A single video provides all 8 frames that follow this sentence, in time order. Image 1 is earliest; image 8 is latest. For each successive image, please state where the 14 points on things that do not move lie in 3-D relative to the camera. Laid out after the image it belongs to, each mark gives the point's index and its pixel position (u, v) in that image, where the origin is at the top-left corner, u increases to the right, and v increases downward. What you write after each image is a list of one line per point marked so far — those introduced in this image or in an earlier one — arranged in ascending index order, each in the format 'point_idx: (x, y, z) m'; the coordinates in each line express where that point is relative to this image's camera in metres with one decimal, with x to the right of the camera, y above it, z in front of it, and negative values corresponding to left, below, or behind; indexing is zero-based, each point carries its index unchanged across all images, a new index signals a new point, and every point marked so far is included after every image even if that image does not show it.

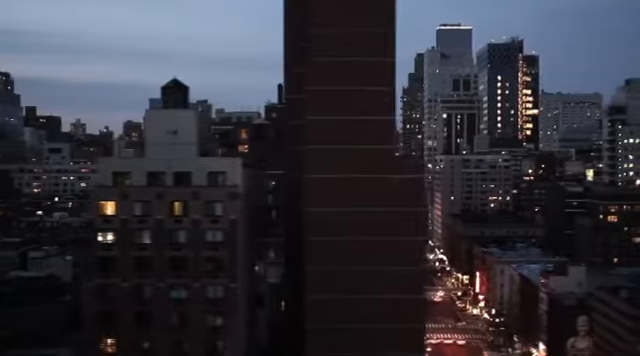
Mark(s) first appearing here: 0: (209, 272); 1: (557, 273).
0: (-1.1, -0.9, +6.8) m
1: (+5.0, -2.1, +14.7) m
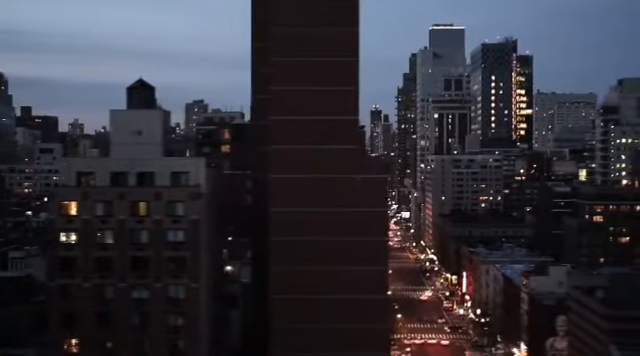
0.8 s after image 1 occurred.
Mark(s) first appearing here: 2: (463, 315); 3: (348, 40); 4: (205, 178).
0: (-1.5, -0.9, +6.8) m
1: (+4.6, -2.1, +14.7) m
2: (+3.8, -3.7, +18.5) m
3: (+0.3, +1.5, +7.6) m
4: (-1.2, 0.0, +7.4) m
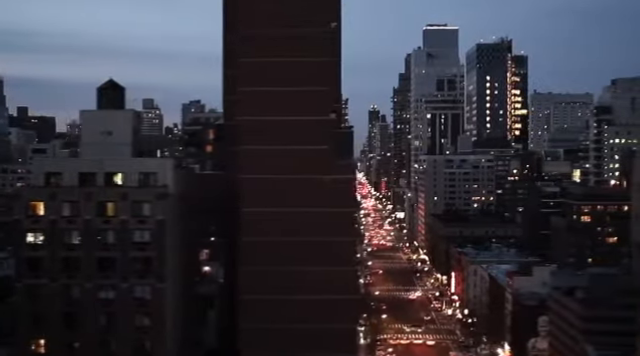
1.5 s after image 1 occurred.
0: (-1.8, -0.9, +6.8) m
1: (+4.3, -2.1, +14.7) m
2: (+3.5, -3.7, +18.5) m
3: (0.0, +1.5, +7.6) m
4: (-1.6, 0.0, +7.4) m
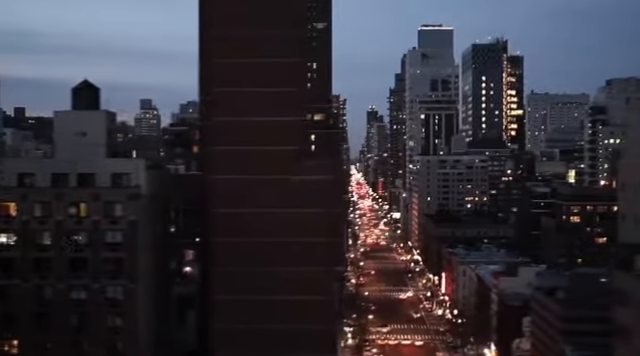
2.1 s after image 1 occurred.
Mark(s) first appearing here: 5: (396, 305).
0: (-2.1, -0.9, +6.8) m
1: (+4.0, -2.1, +14.7) m
2: (+3.2, -3.7, +18.5) m
3: (-0.3, +1.5, +7.6) m
4: (-1.9, 0.0, +7.4) m
5: (+2.2, -3.7, +19.6) m
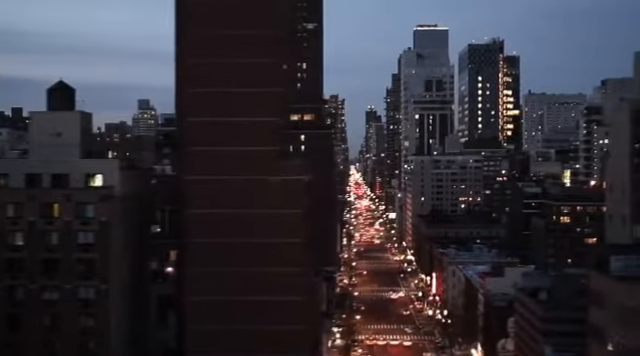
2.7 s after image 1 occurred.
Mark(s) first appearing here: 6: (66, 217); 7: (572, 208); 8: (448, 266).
0: (-2.4, -1.0, +6.9) m
1: (+3.7, -2.1, +14.7) m
2: (+3.0, -3.7, +18.5) m
3: (-0.6, +1.5, +7.6) m
4: (-2.1, 0.0, +7.4) m
5: (+1.9, -3.7, +19.6) m
6: (-2.5, -0.4, +6.9) m
7: (+6.9, -0.8, +18.8) m
8: (+3.6, -2.5, +19.2) m
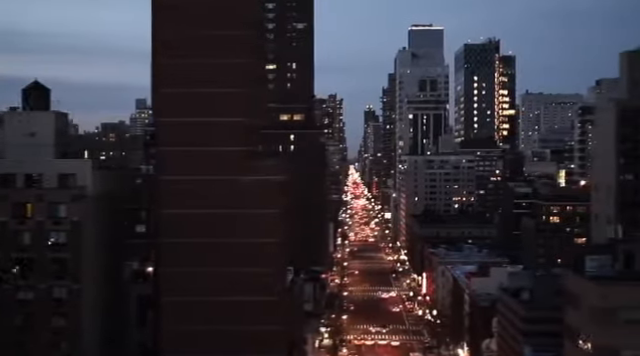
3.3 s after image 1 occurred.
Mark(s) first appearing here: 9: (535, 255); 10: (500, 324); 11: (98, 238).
0: (-2.7, -1.0, +6.9) m
1: (+3.5, -2.1, +14.7) m
2: (+2.7, -3.7, +18.5) m
3: (-0.9, +1.5, +7.6) m
4: (-2.4, 0.0, +7.4) m
5: (+1.7, -3.7, +19.6) m
6: (-2.8, -0.4, +6.9) m
7: (+6.6, -0.8, +18.8) m
8: (+3.3, -2.5, +19.2) m
9: (+5.4, -1.9, +17.4) m
10: (+3.0, -2.5, +11.6) m
11: (-2.4, -0.7, +7.6) m
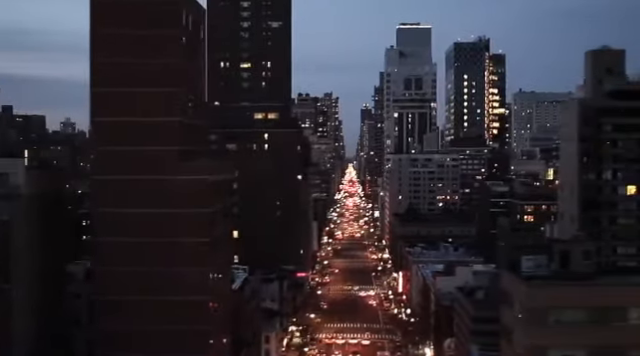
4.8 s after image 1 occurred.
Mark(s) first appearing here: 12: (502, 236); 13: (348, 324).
0: (-3.4, -0.9, +6.9) m
1: (+2.8, -2.1, +14.7) m
2: (+2.1, -3.7, +18.5) m
3: (-1.6, +1.5, +7.6) m
4: (-3.1, 0.0, +7.4) m
5: (+1.0, -3.7, +19.6) m
6: (-3.5, -0.4, +6.9) m
7: (+6.0, -0.8, +18.8) m
8: (+2.7, -2.5, +19.2) m
9: (+4.8, -1.9, +17.4) m
10: (+2.4, -2.5, +11.6) m
11: (-3.1, -0.7, +7.6) m
12: (+5.1, -1.6, +18.6) m
13: (+0.7, -3.8, +17.6) m
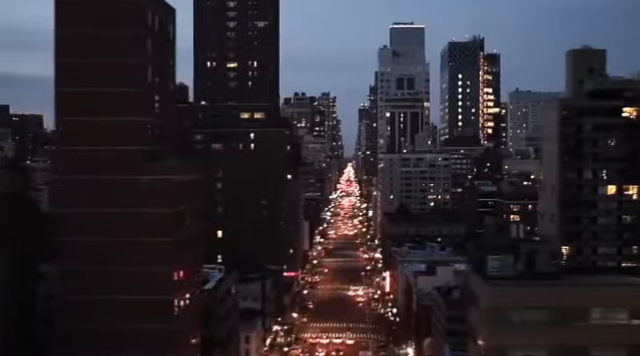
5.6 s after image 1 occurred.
0: (-3.7, -0.9, +6.9) m
1: (+2.4, -2.1, +14.7) m
2: (+1.7, -3.7, +18.5) m
3: (-1.9, +1.5, +7.6) m
4: (-3.5, 0.0, +7.4) m
5: (+0.6, -3.7, +19.6) m
6: (-3.9, -0.4, +6.9) m
7: (+5.6, -0.8, +18.7) m
8: (+2.3, -2.4, +19.2) m
9: (+4.4, -1.9, +17.4) m
10: (+2.0, -2.4, +11.6) m
11: (-3.4, -0.7, +7.6) m
12: (+4.7, -1.6, +18.6) m
13: (+0.4, -3.7, +17.6) m
